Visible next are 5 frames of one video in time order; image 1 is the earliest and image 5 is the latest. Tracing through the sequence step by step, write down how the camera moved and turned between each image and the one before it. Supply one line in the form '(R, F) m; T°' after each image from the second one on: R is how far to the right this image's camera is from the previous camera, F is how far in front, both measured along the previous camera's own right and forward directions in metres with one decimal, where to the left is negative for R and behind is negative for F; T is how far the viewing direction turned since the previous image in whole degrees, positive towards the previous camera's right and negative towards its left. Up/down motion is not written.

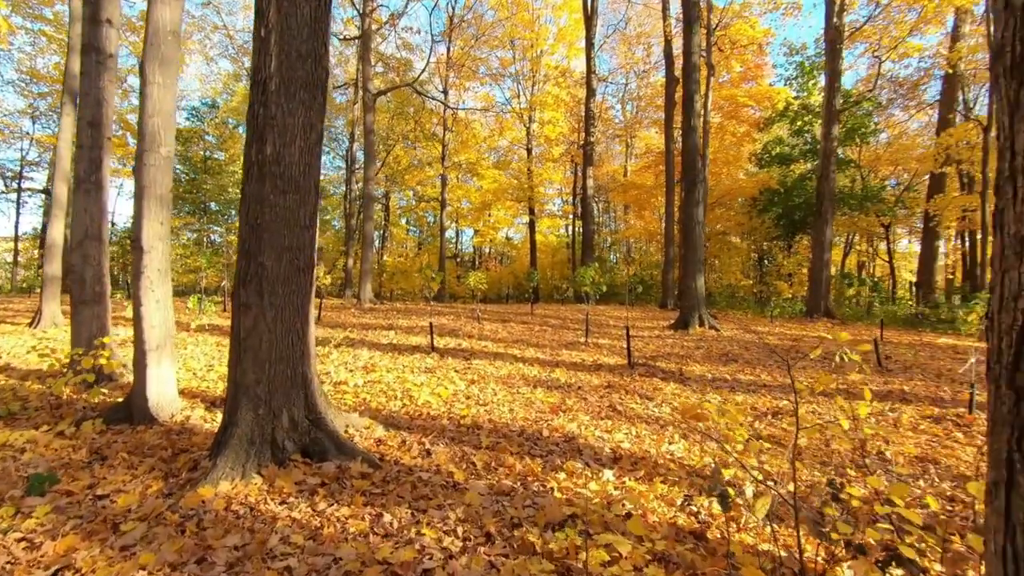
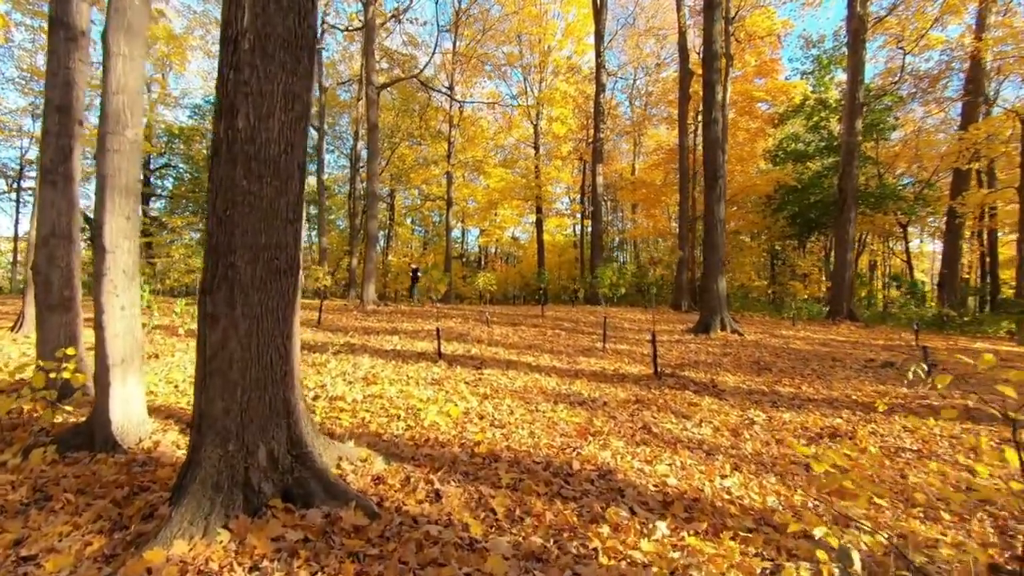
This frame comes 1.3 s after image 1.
(-0.1, +0.7) m; -1°
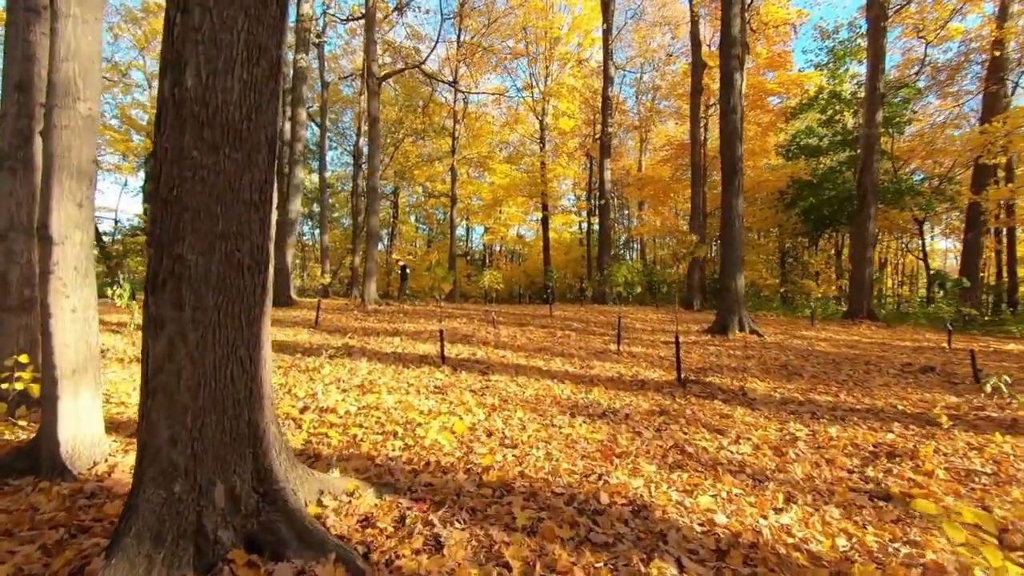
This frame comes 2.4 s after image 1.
(-0.1, +0.6) m; 0°
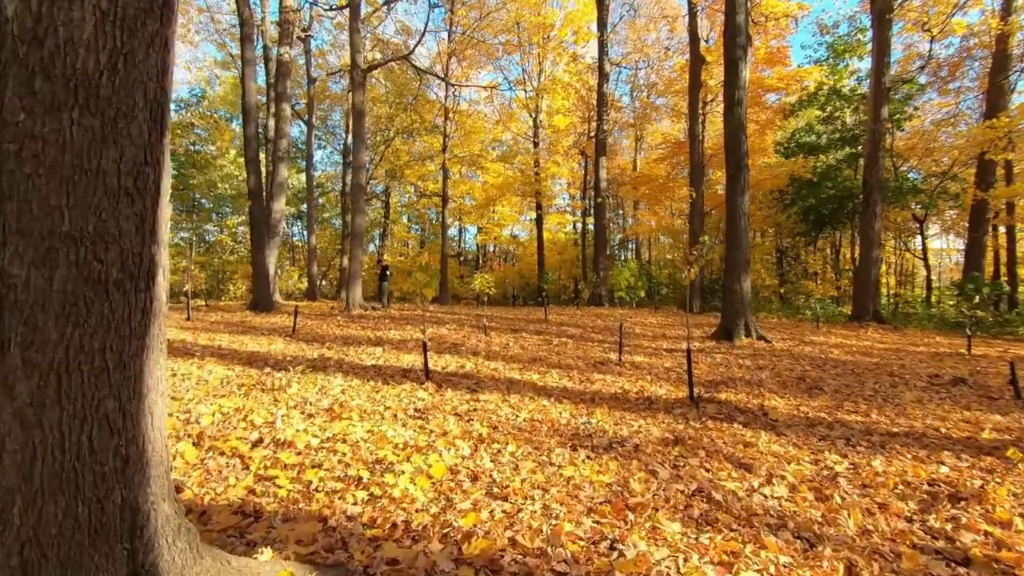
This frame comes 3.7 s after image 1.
(0.0, +0.7) m; +1°
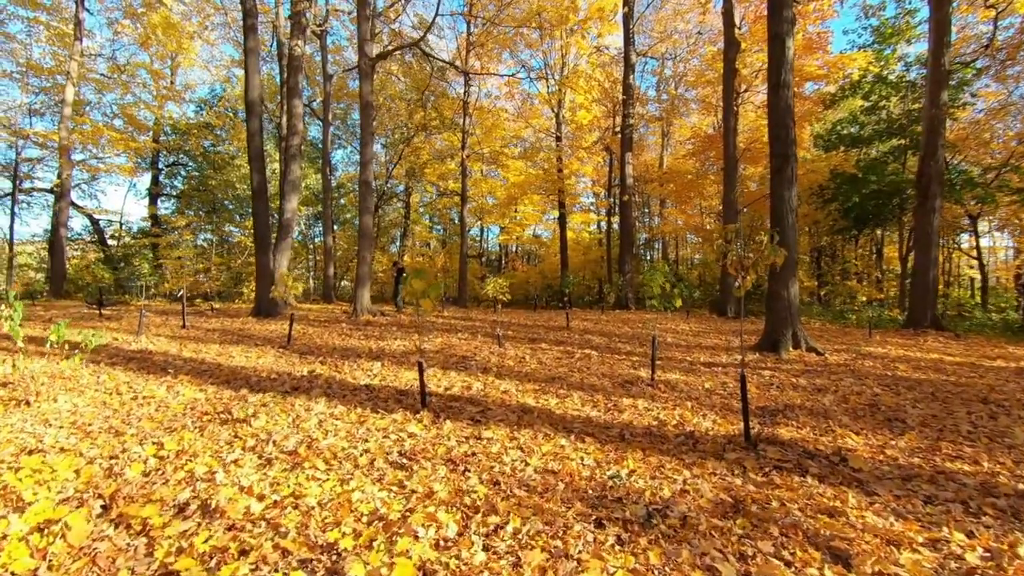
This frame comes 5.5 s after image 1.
(+0.1, +1.1) m; -3°
